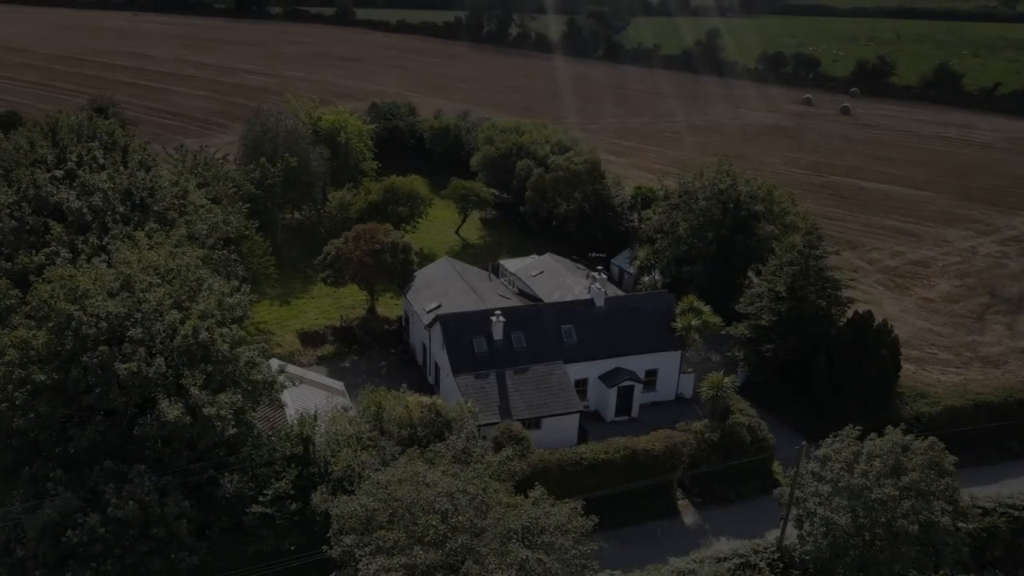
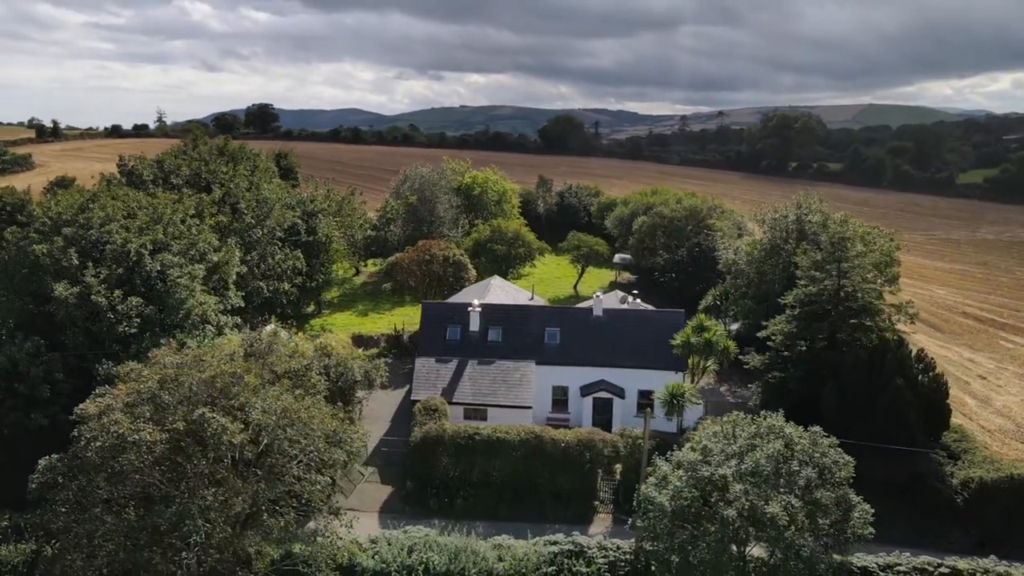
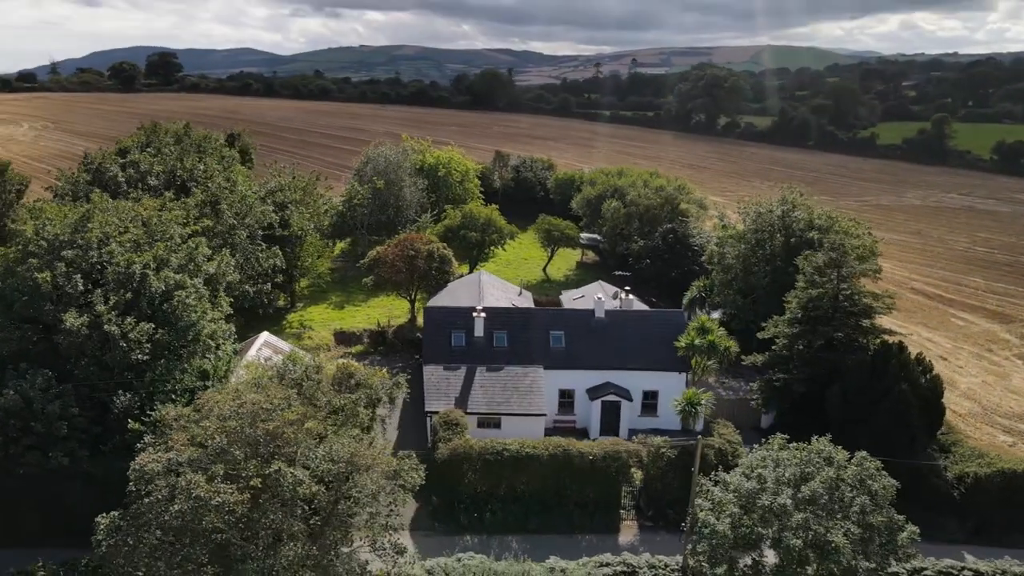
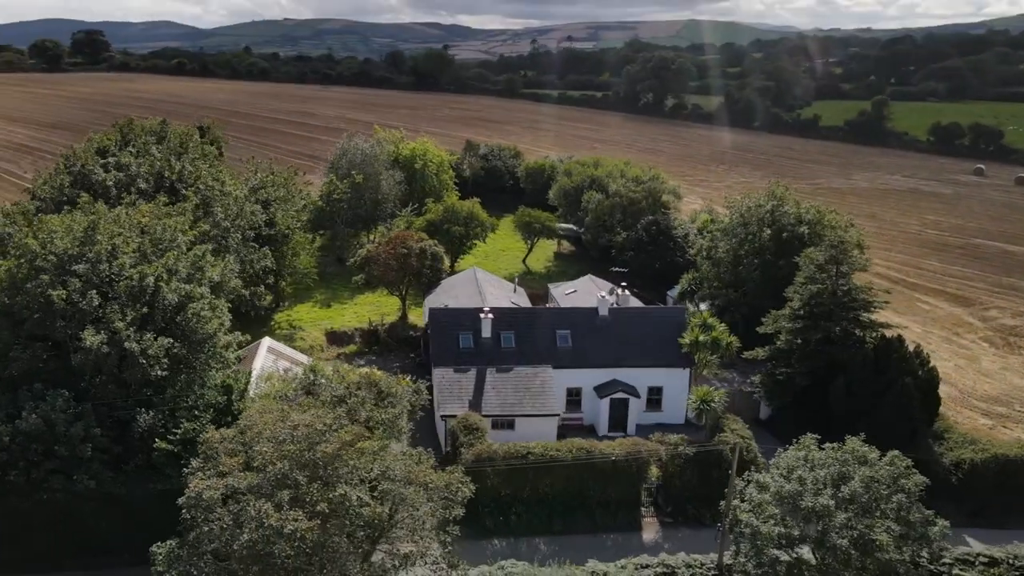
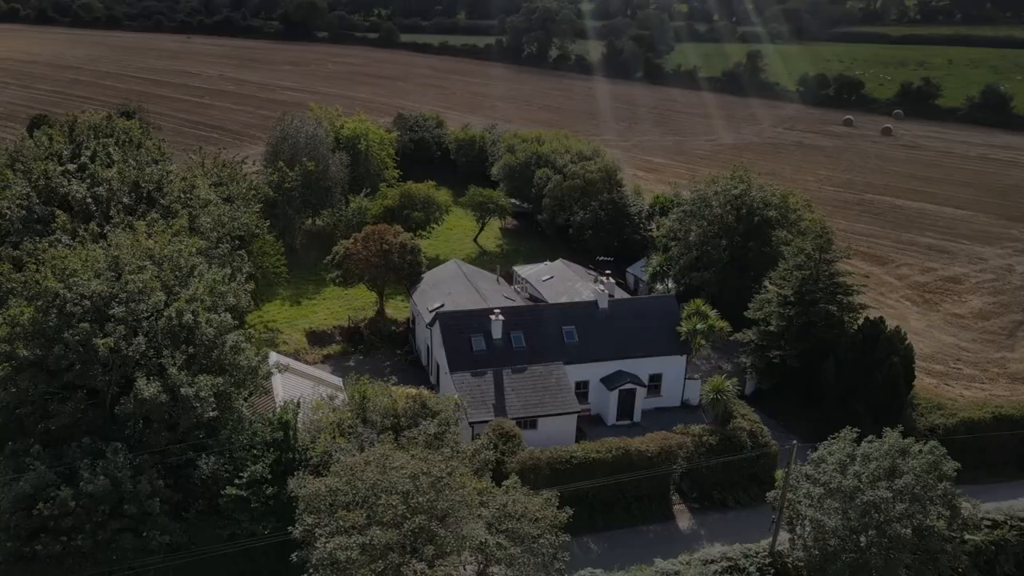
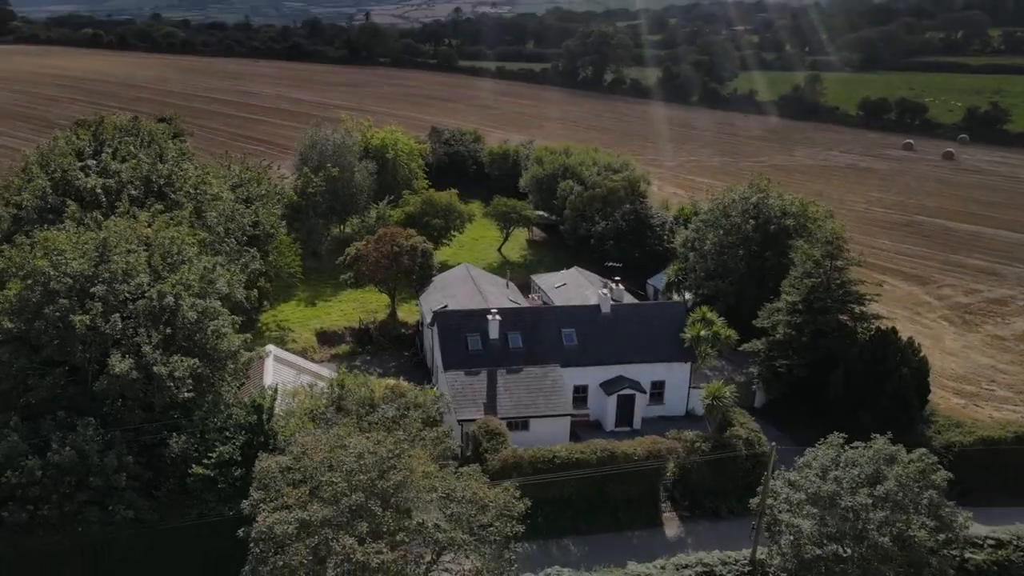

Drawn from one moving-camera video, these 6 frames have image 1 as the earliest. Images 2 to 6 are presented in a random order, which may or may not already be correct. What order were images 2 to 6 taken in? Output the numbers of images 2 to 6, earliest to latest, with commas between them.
5, 6, 4, 3, 2
